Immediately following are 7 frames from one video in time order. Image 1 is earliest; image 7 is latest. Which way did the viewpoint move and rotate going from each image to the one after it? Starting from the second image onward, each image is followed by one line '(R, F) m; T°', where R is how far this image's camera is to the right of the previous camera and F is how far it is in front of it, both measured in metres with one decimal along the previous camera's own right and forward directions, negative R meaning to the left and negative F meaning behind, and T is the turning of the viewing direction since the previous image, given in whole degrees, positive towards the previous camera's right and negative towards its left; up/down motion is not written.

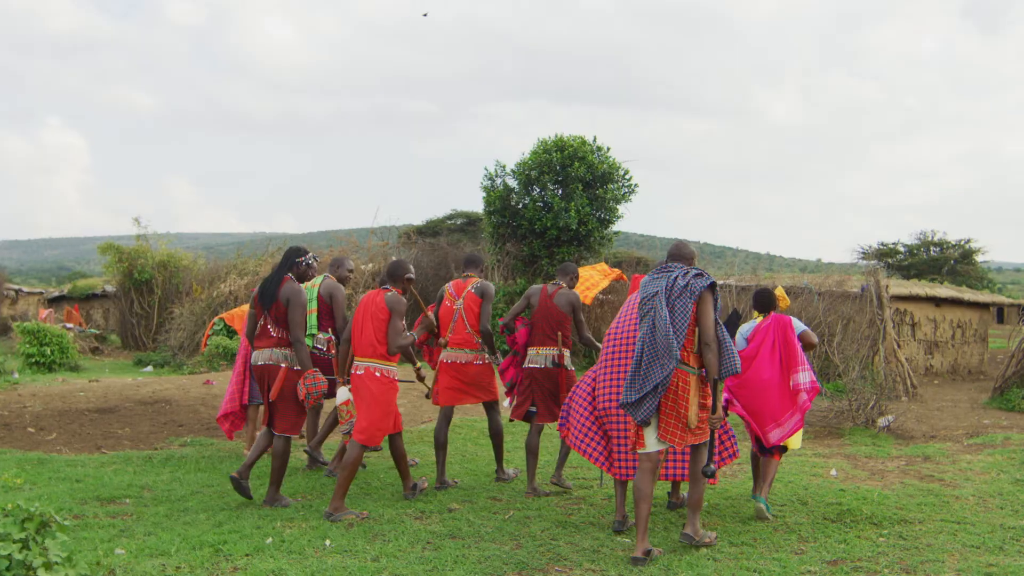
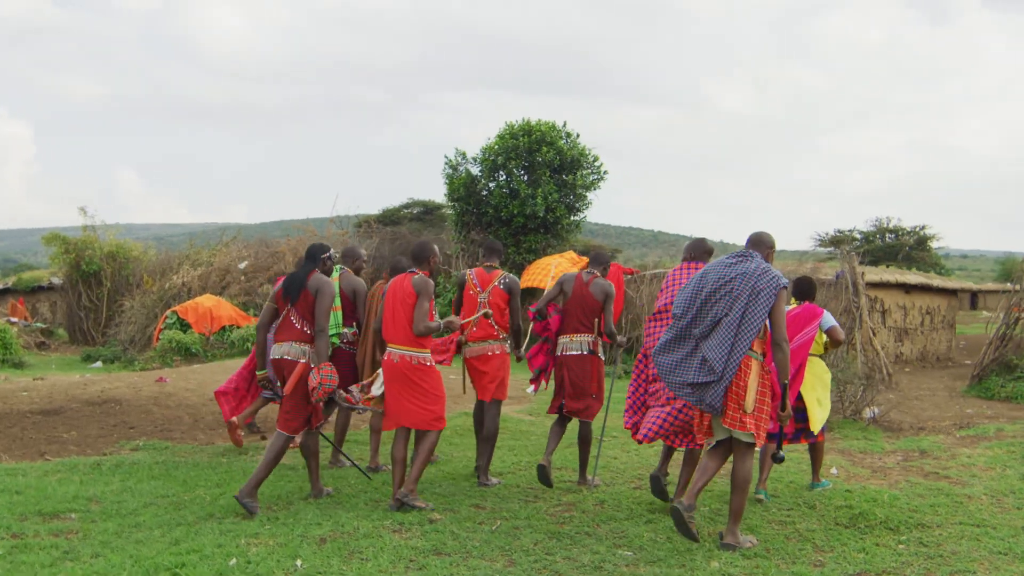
(-0.1, +0.5) m; +2°
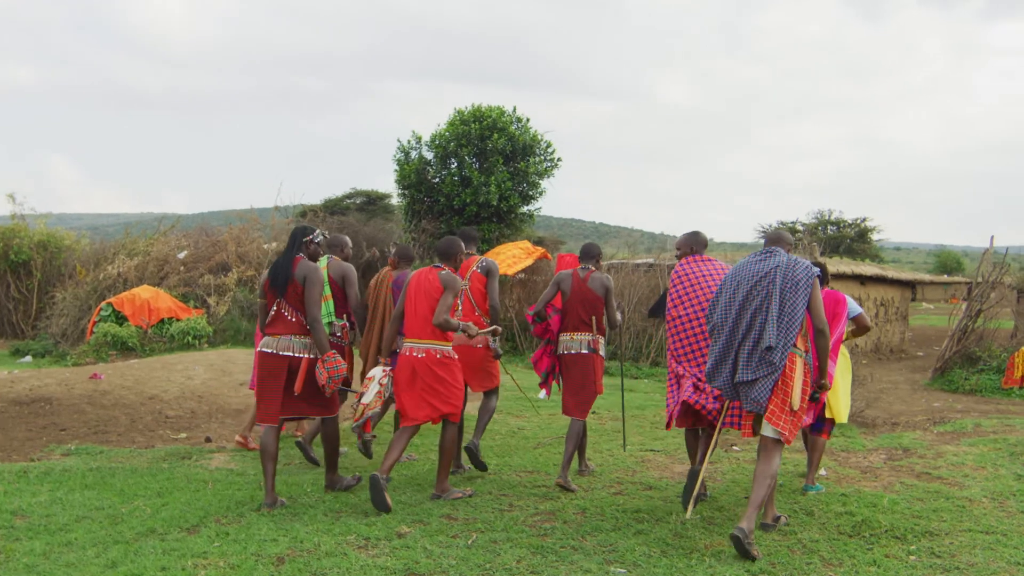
(-0.1, +0.5) m; +3°
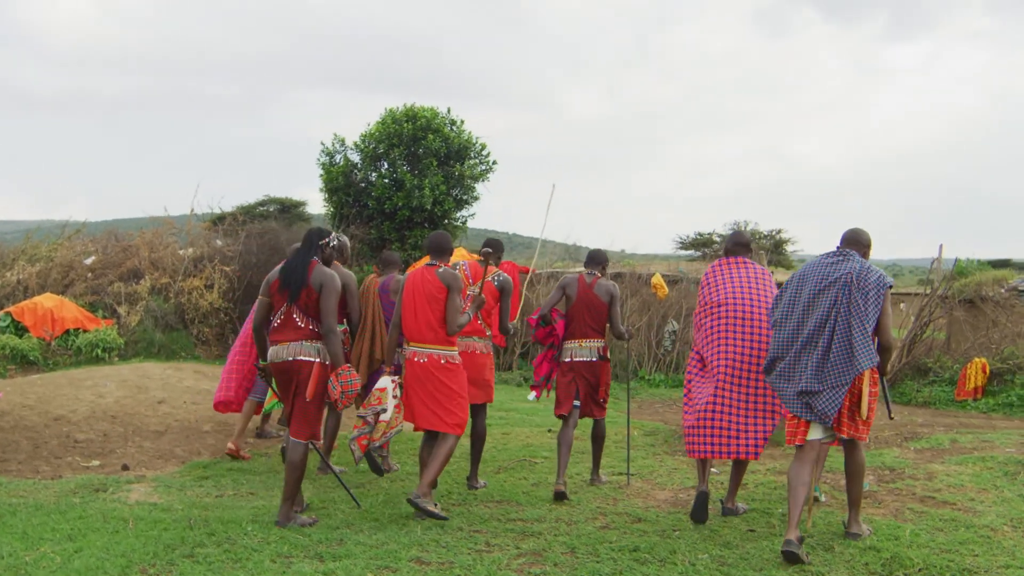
(-0.3, +0.7) m; +5°
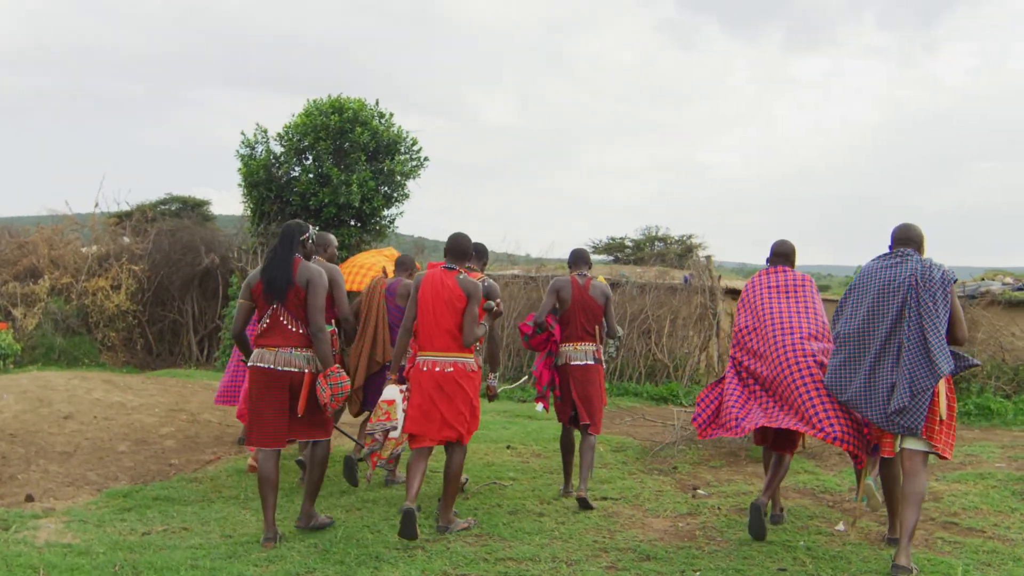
(-0.3, +0.7) m; +5°
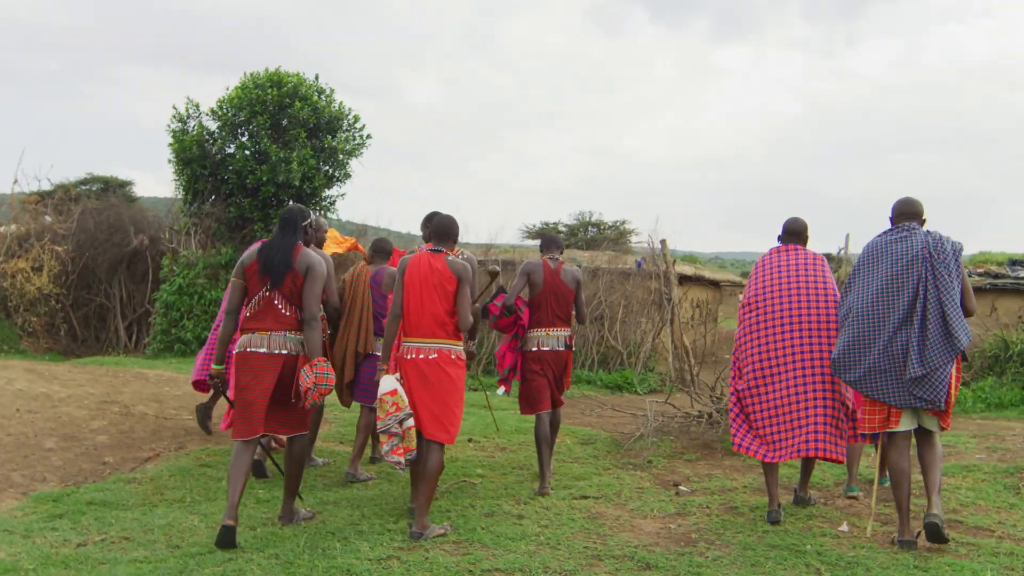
(-0.2, +0.4) m; +4°
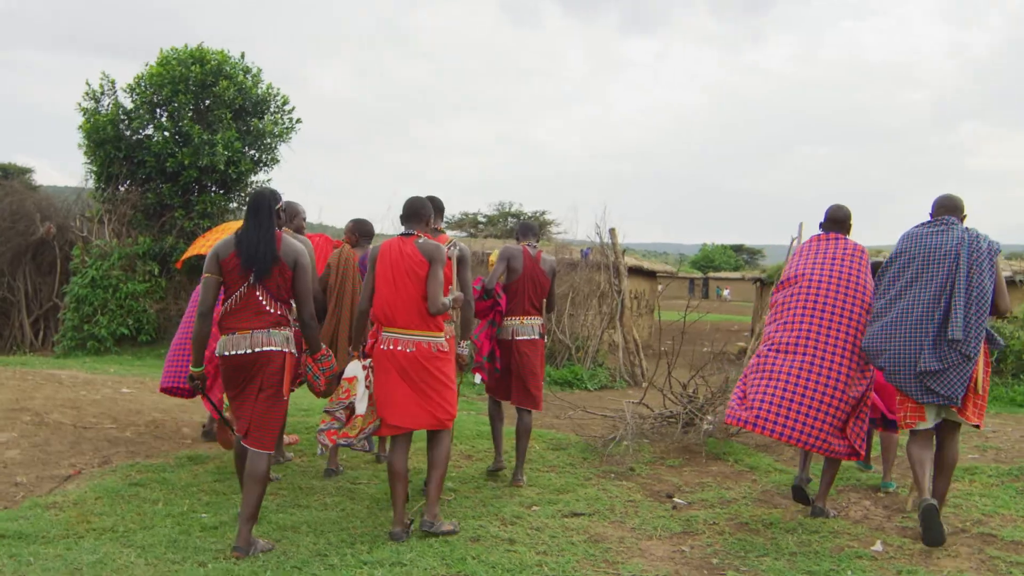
(-0.3, +0.6) m; +5°
